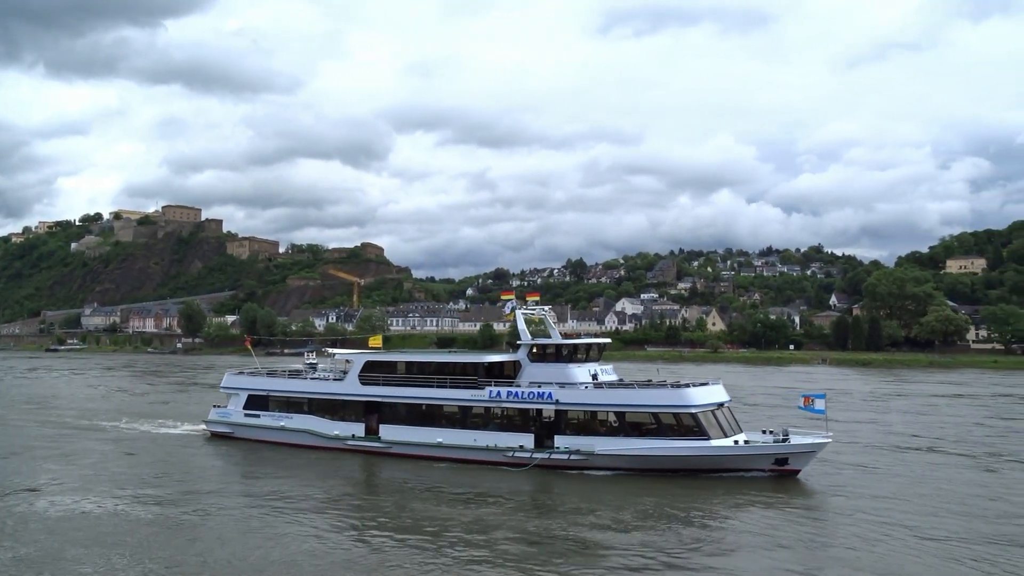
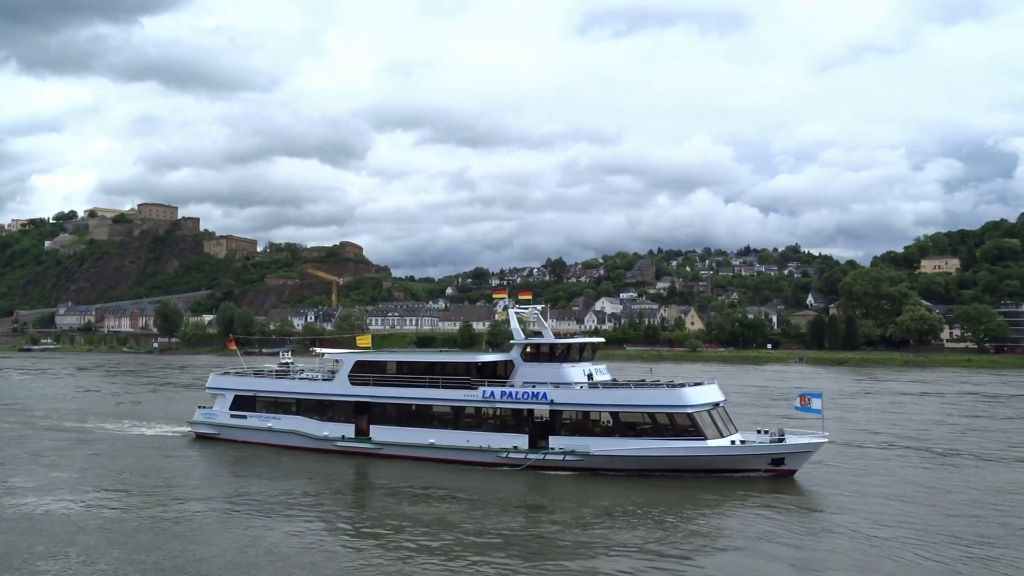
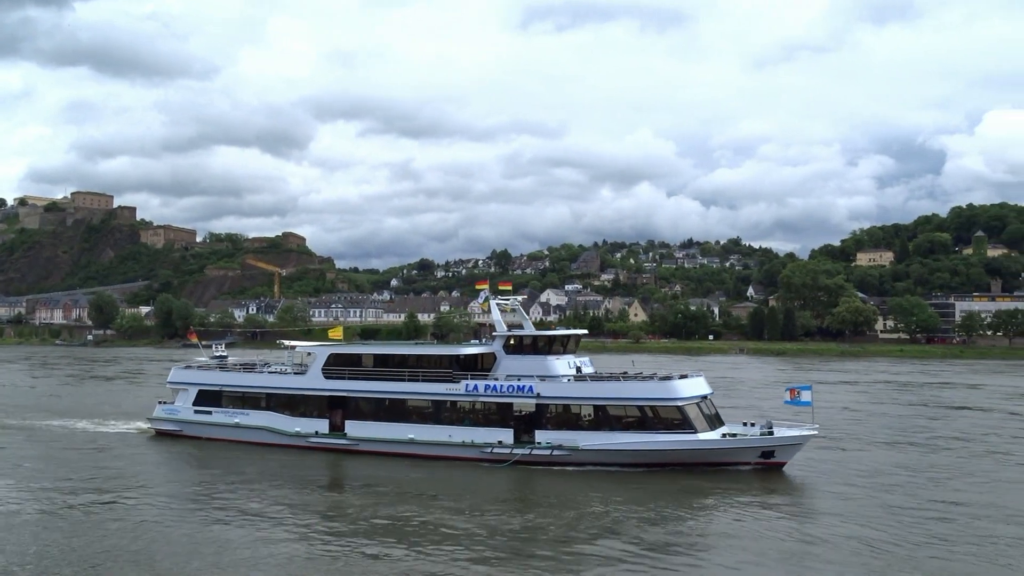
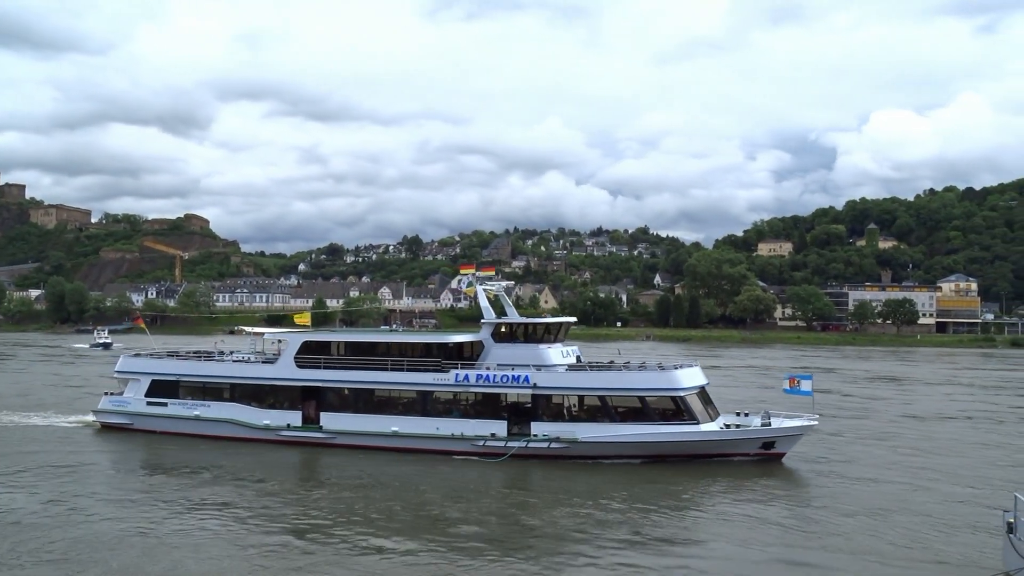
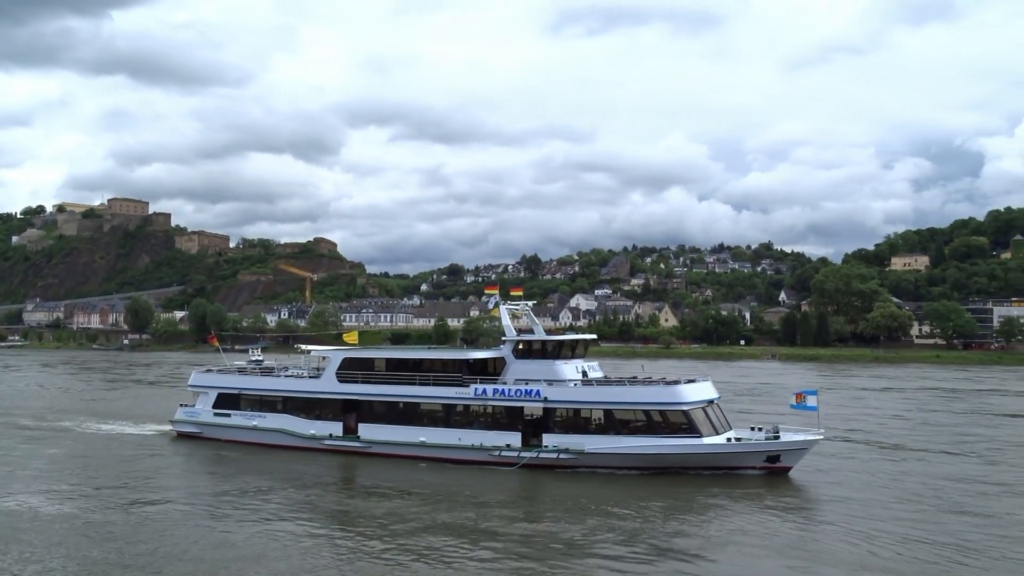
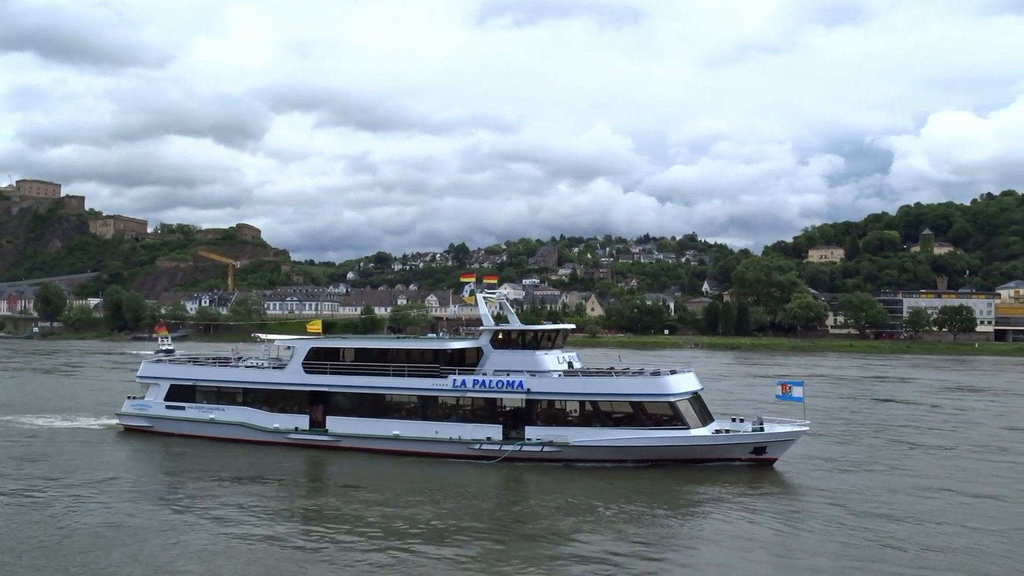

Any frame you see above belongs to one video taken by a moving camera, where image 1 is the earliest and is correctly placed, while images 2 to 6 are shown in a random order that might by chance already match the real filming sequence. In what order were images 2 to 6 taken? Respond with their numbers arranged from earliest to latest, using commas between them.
2, 5, 3, 6, 4
